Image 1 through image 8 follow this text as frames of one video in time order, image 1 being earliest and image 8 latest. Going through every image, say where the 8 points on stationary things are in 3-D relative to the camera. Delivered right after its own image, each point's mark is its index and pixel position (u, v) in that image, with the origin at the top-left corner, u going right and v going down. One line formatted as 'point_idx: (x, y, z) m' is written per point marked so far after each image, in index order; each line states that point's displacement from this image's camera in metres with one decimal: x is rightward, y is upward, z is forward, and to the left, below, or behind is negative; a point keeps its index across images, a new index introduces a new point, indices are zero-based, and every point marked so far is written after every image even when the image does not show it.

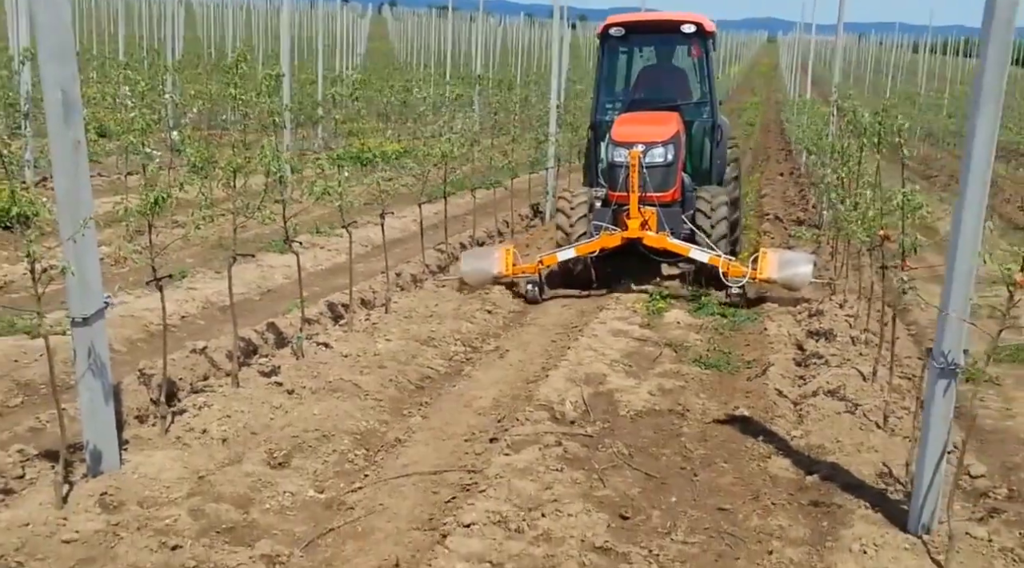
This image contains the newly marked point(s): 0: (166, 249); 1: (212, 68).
0: (-3.1, +0.4, +9.1) m
1: (-5.3, +3.9, +17.8) m
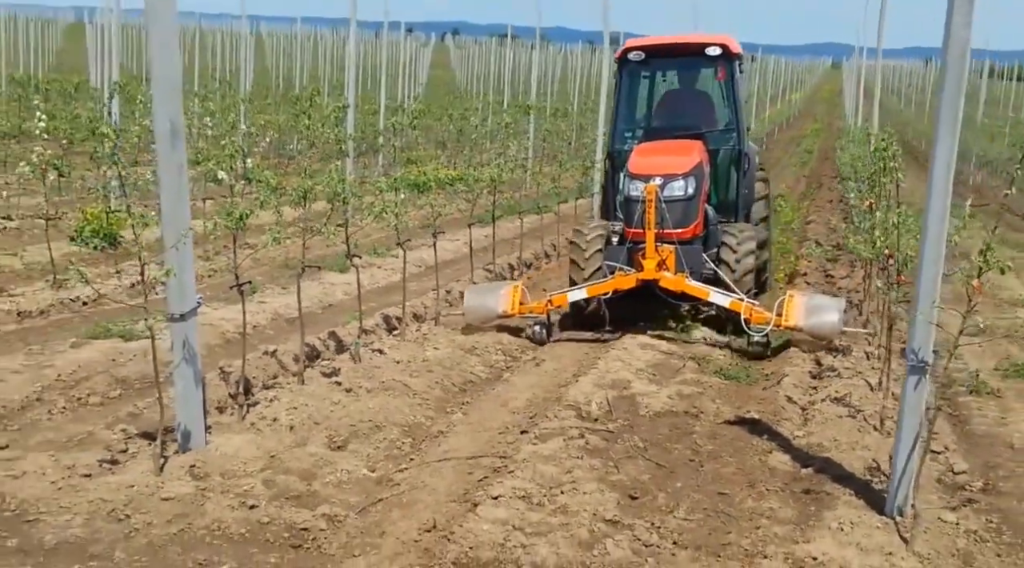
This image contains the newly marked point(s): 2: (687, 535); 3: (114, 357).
0: (-2.7, +0.2, +10.1) m
1: (-4.3, +3.5, +19.0) m
2: (+0.9, -1.2, +5.0) m
3: (-2.7, -0.5, +6.9) m
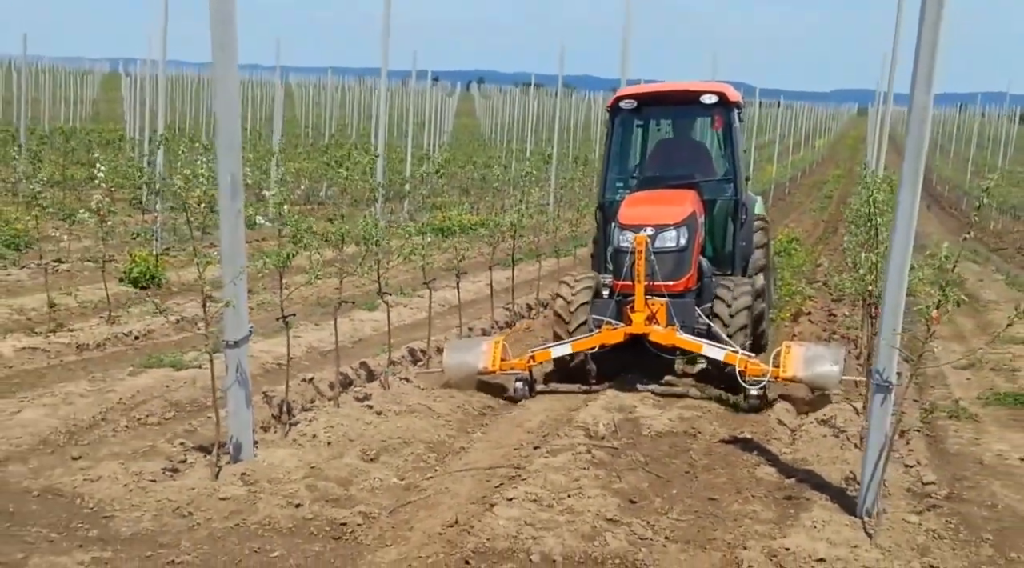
0: (-2.6, -0.2, +10.9) m
1: (-4.0, +2.7, +20.0) m
2: (+0.9, -1.4, +5.7) m
3: (-2.6, -0.8, +7.7) m
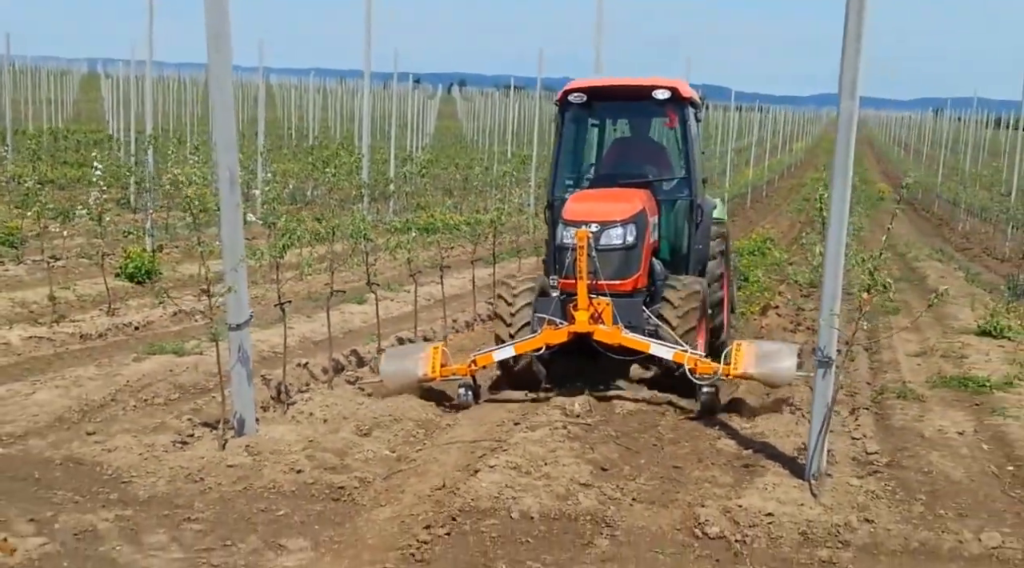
0: (-2.8, -0.1, +11.4) m
1: (-4.4, +2.7, +20.5) m
2: (+0.8, -1.3, +6.3) m
3: (-2.8, -0.7, +8.2) m
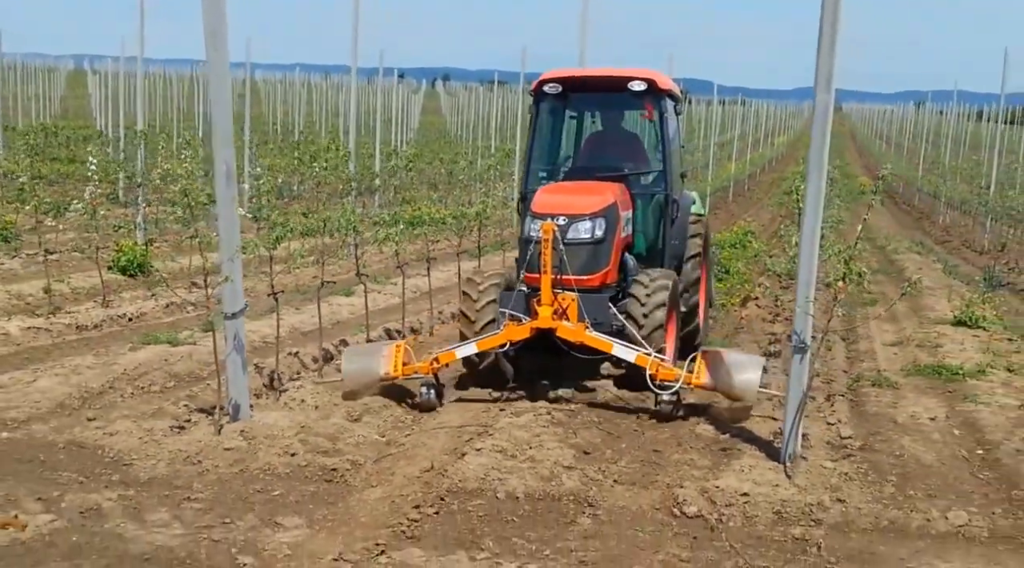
0: (-2.9, -0.1, +11.6) m
1: (-4.6, +2.8, +20.7) m
2: (+0.7, -1.2, +6.5) m
3: (-2.9, -0.6, +8.5) m
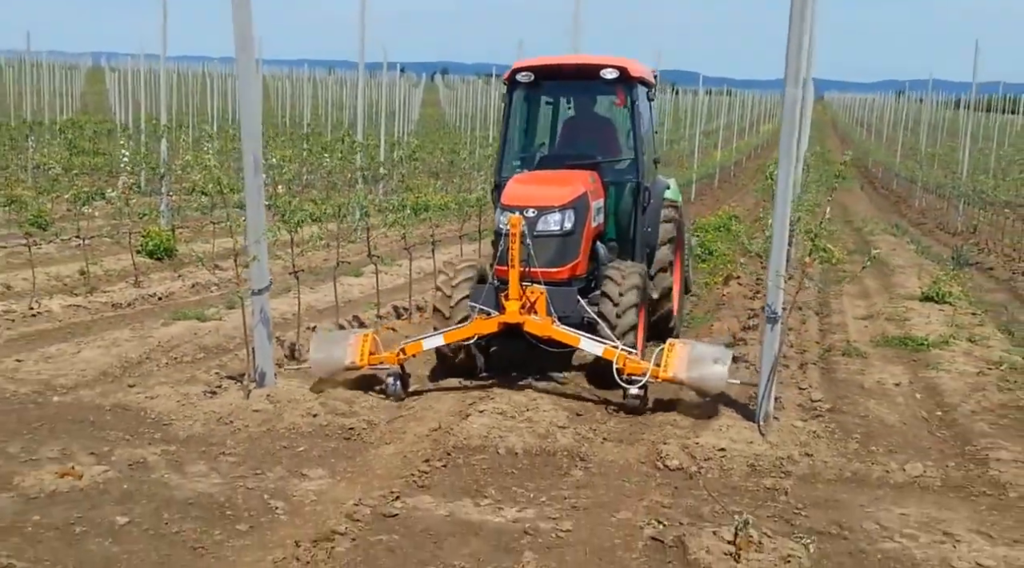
0: (-2.9, +0.2, +12.3) m
1: (-4.6, +3.2, +21.3) m
2: (+0.7, -1.1, +7.2) m
3: (-2.9, -0.4, +9.2) m
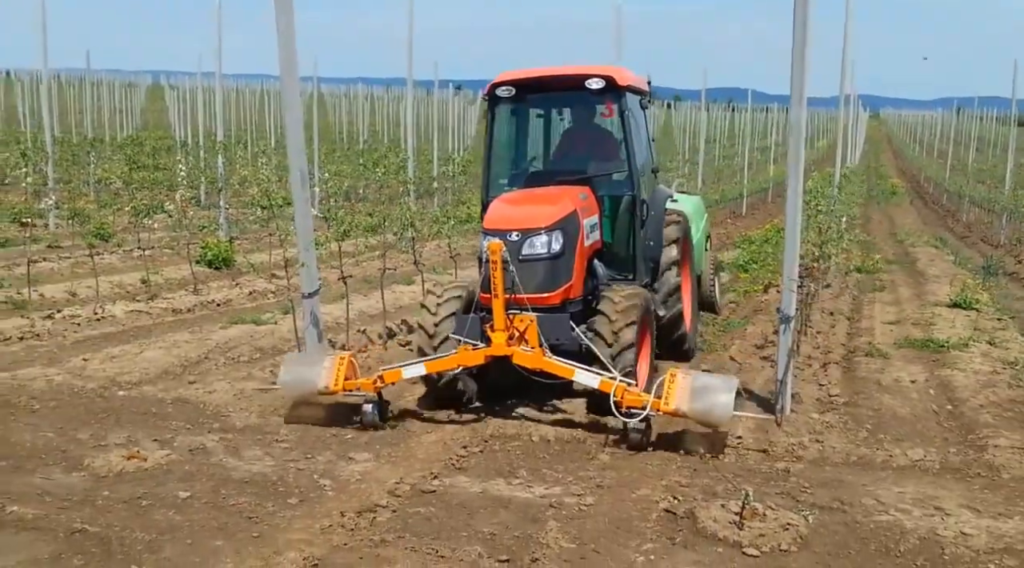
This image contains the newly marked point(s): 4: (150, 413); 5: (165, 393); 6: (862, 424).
0: (-2.4, +0.1, +13.0) m
1: (-3.7, +2.9, +22.1) m
2: (+1.0, -1.1, +7.7) m
3: (-2.6, -0.5, +9.8) m
4: (-2.7, -1.0, +7.6) m
5: (-2.8, -0.9, +8.1) m
6: (+2.6, -1.1, +7.5) m
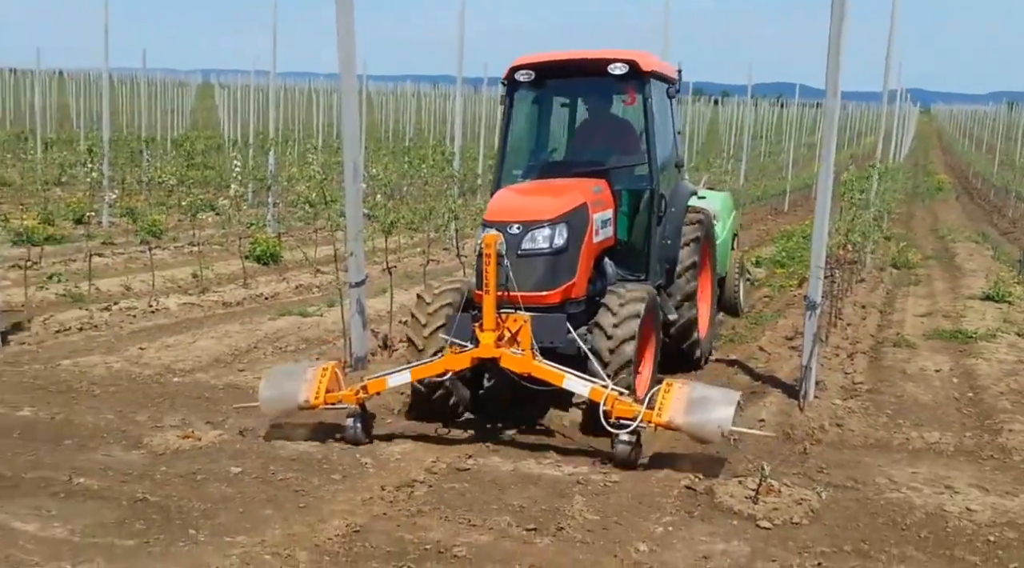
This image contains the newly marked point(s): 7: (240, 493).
0: (-1.9, +0.1, +13.4) m
1: (-2.8, +3.0, +22.6) m
2: (+1.2, -1.0, +8.0) m
3: (-2.2, -0.4, +10.3) m
4: (-2.5, -0.9, +8.1) m
5: (-2.5, -0.8, +8.6) m
6: (+2.9, -1.0, +7.8) m
7: (-1.7, -1.3, +6.3) m
